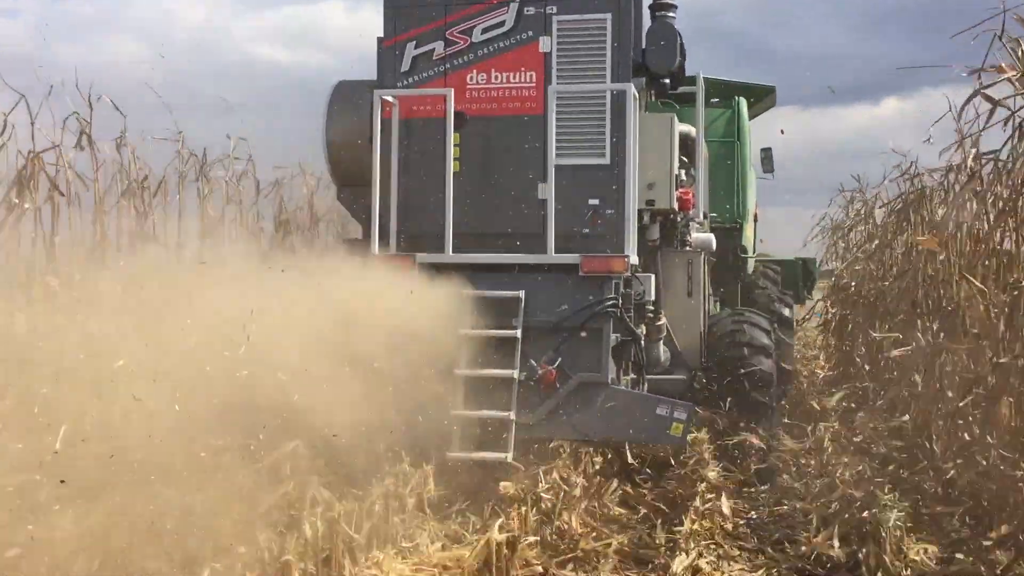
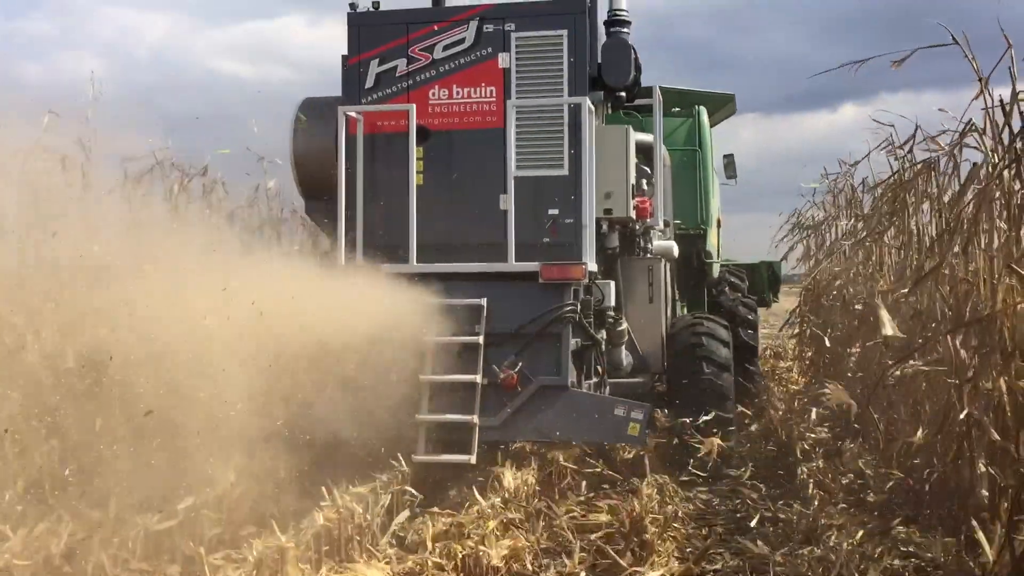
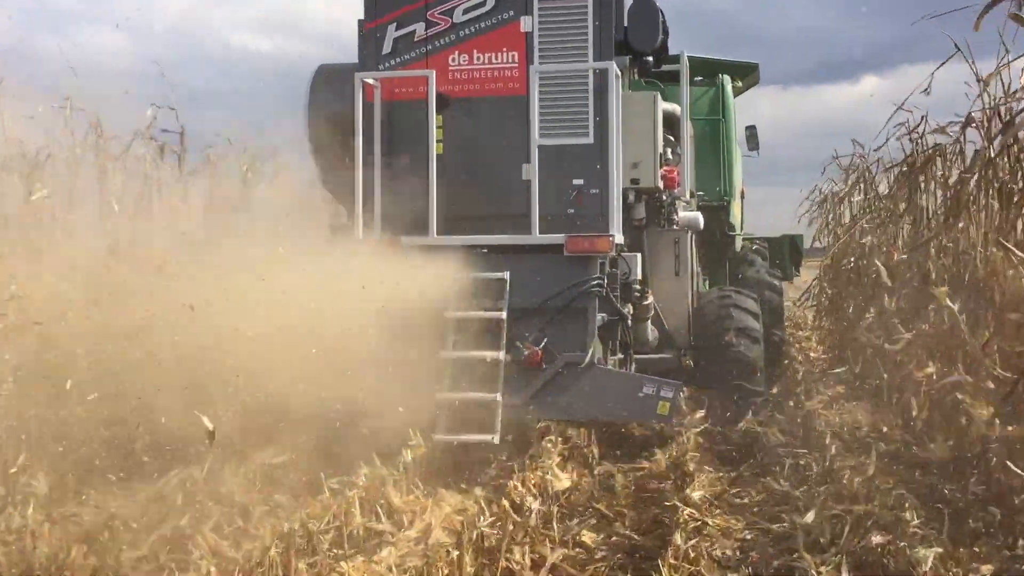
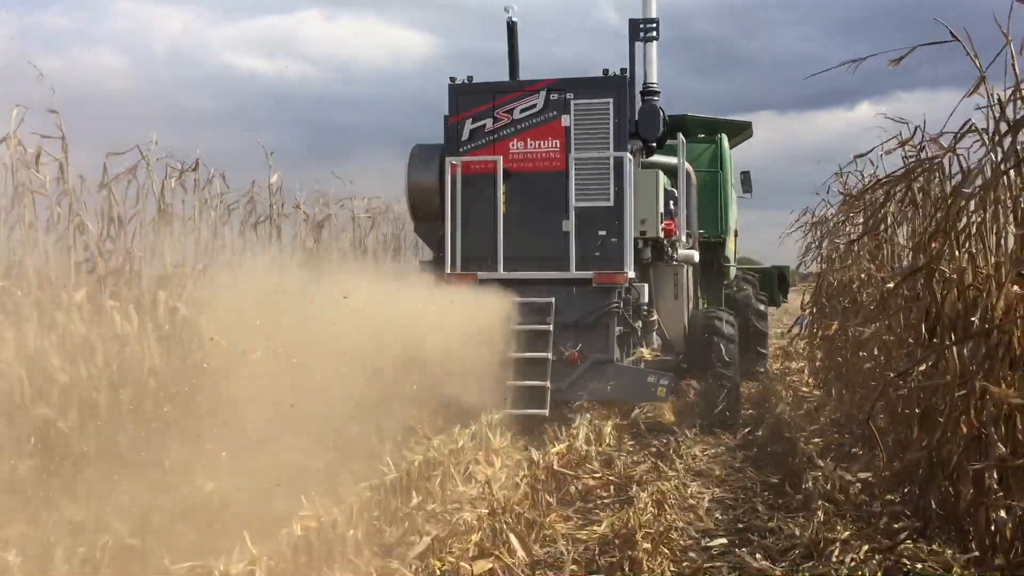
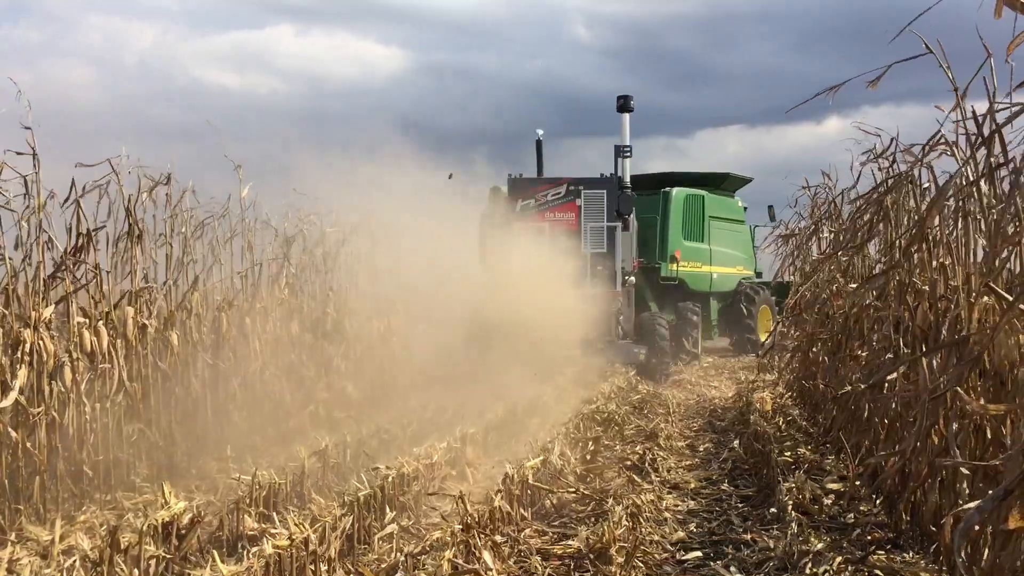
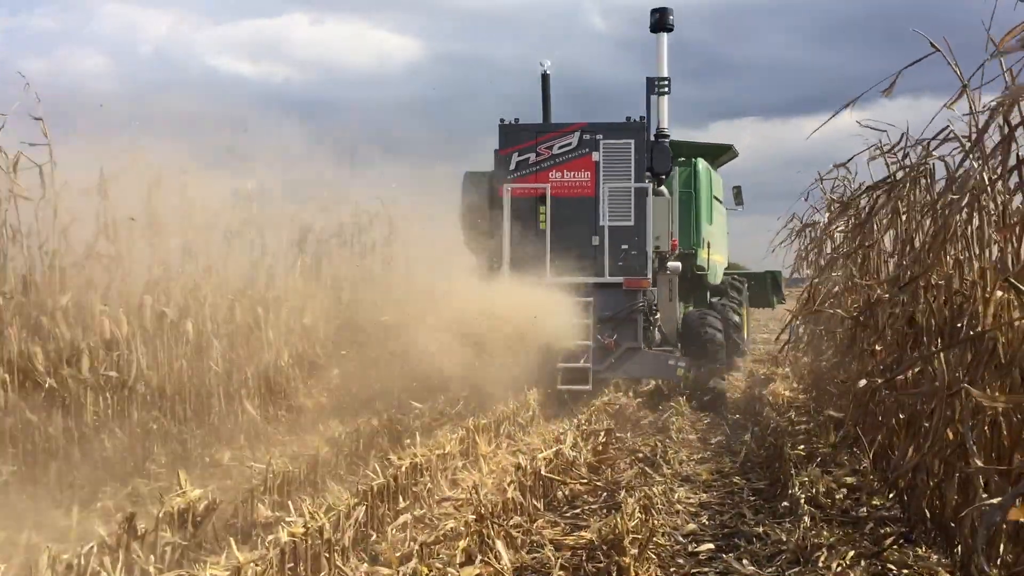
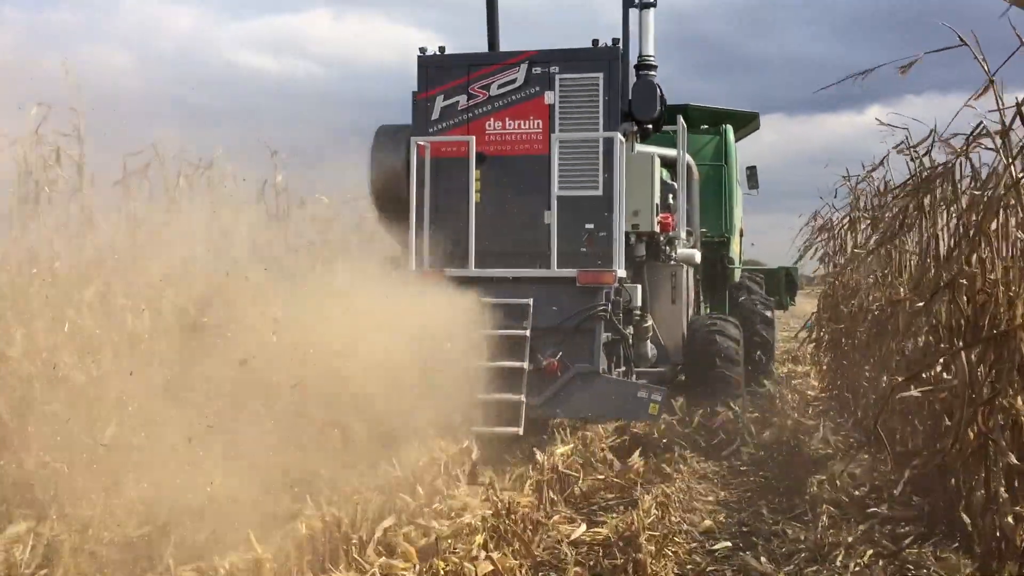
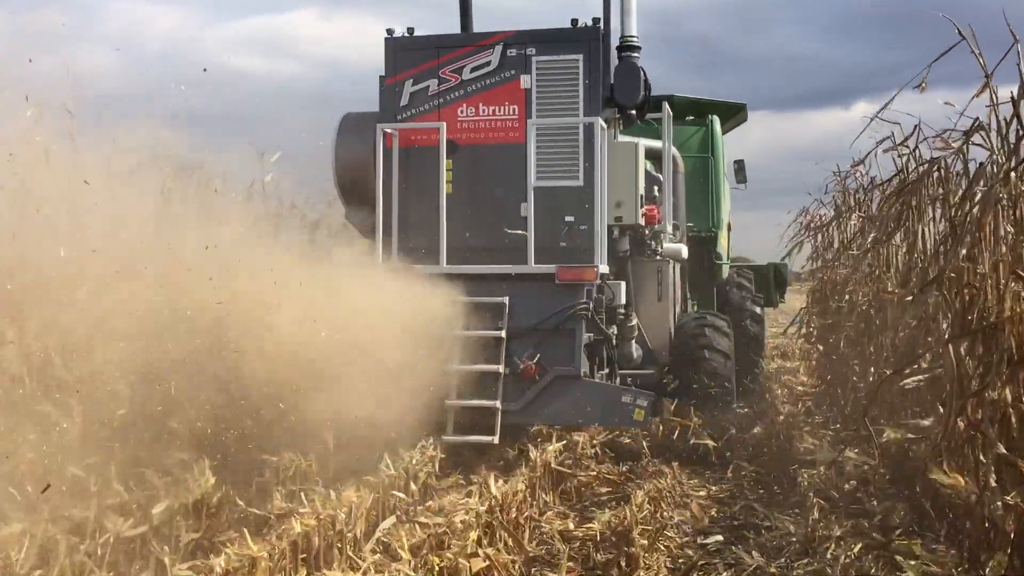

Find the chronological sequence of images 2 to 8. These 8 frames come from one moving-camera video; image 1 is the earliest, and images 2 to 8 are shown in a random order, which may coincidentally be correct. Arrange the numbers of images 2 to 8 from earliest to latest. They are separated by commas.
3, 2, 8, 7, 4, 6, 5
